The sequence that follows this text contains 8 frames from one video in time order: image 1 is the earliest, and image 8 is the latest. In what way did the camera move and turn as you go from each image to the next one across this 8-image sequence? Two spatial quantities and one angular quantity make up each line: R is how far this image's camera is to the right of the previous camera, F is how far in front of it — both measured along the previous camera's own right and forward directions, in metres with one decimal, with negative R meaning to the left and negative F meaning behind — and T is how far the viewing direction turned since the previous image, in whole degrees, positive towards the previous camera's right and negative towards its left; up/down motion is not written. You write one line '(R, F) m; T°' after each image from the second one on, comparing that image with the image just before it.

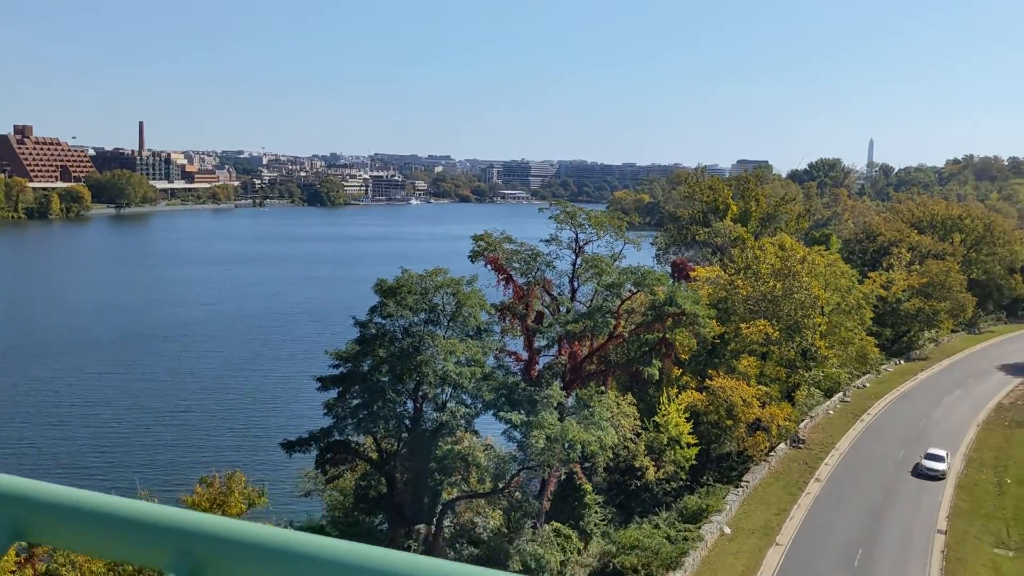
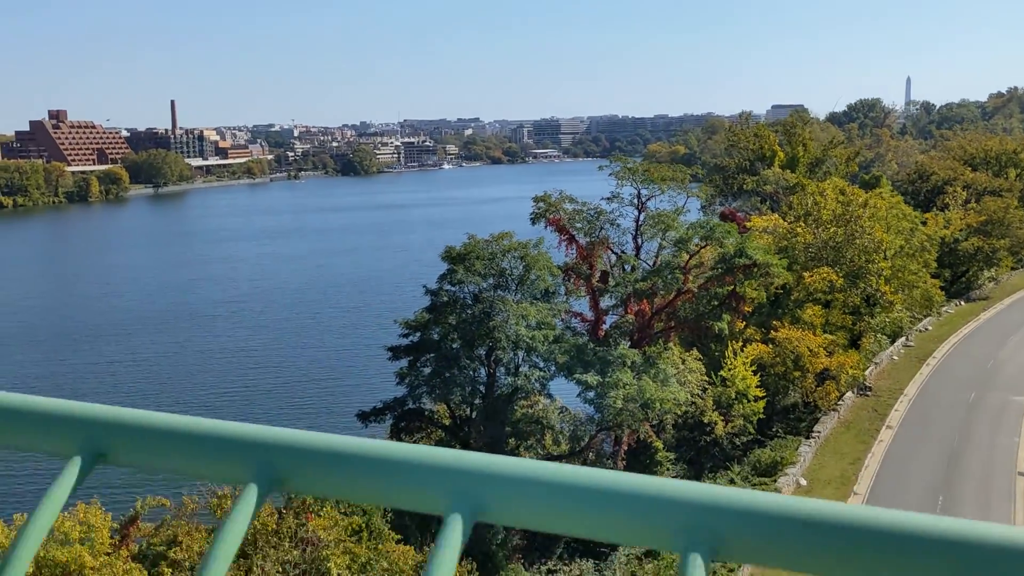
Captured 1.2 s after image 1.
(-0.3, +0.1) m; -2°
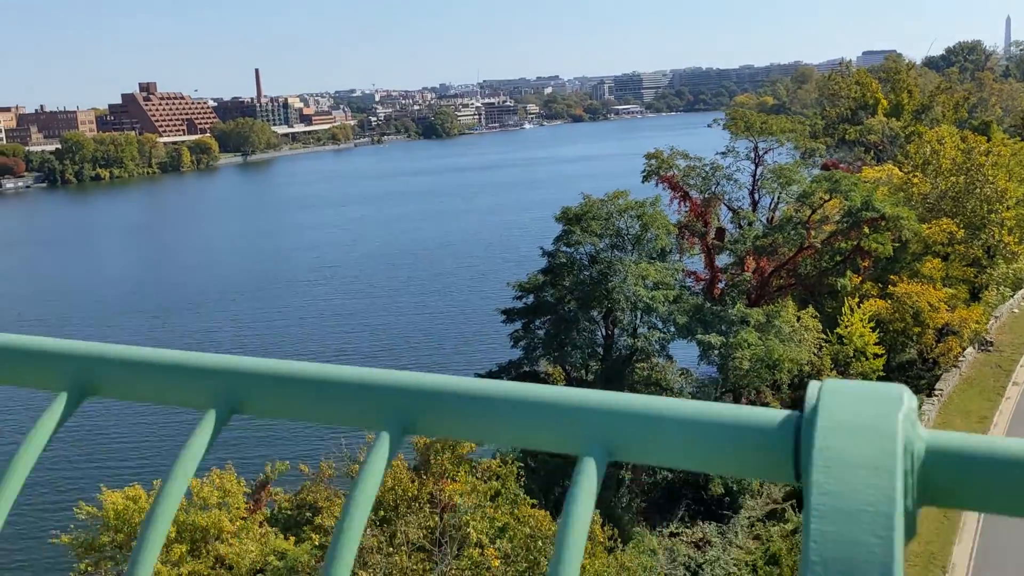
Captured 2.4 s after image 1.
(-0.4, +0.1) m; -5°
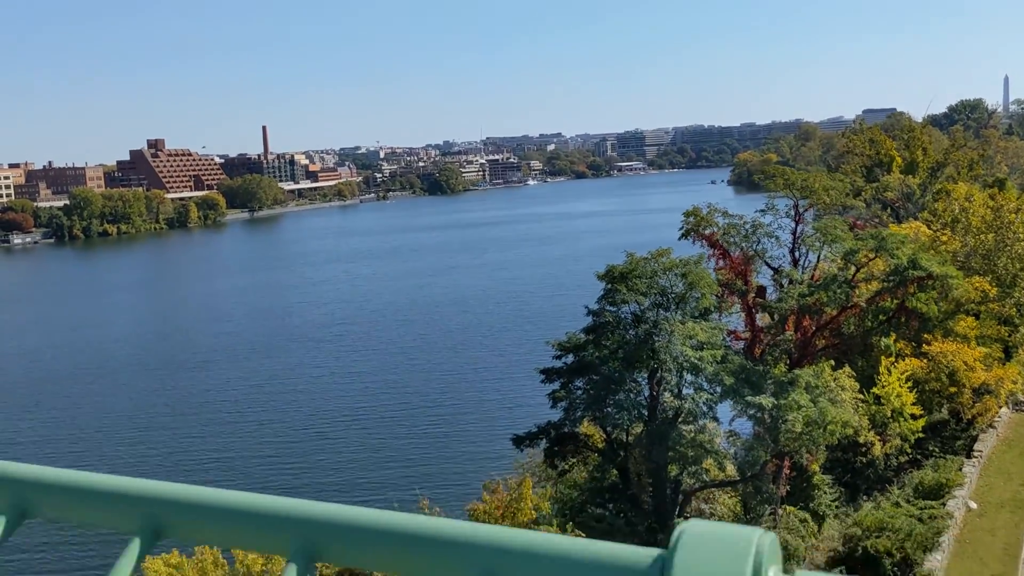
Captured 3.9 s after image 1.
(-0.4, +0.2) m; 0°
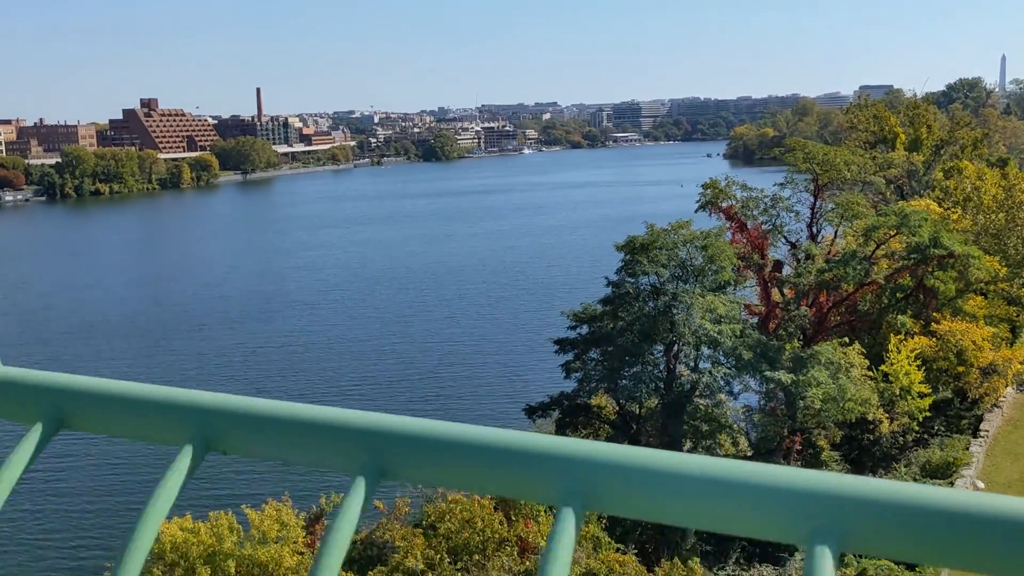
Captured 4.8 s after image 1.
(-0.3, +0.1) m; +1°
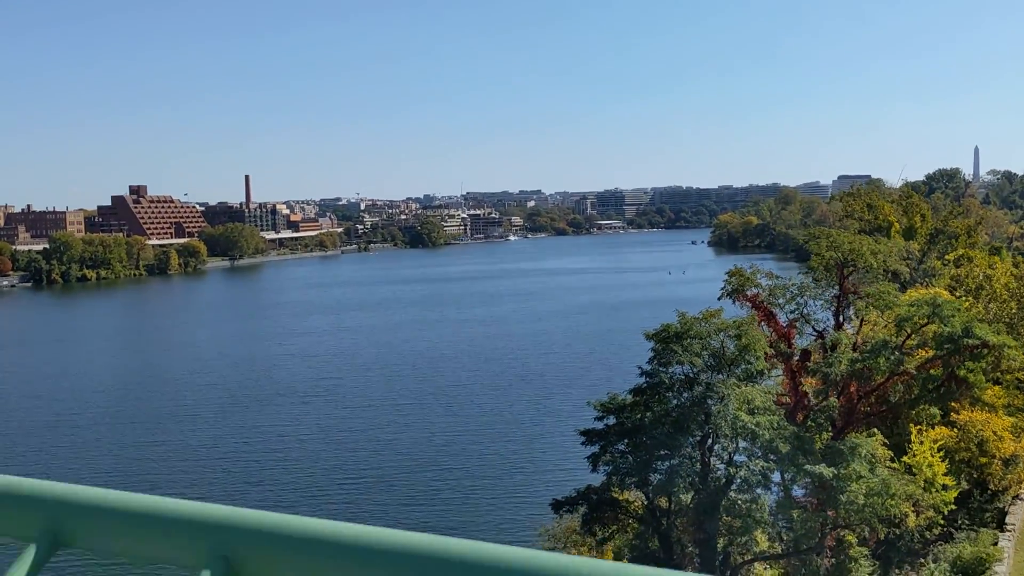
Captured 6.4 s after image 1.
(-0.5, +0.2) m; +1°
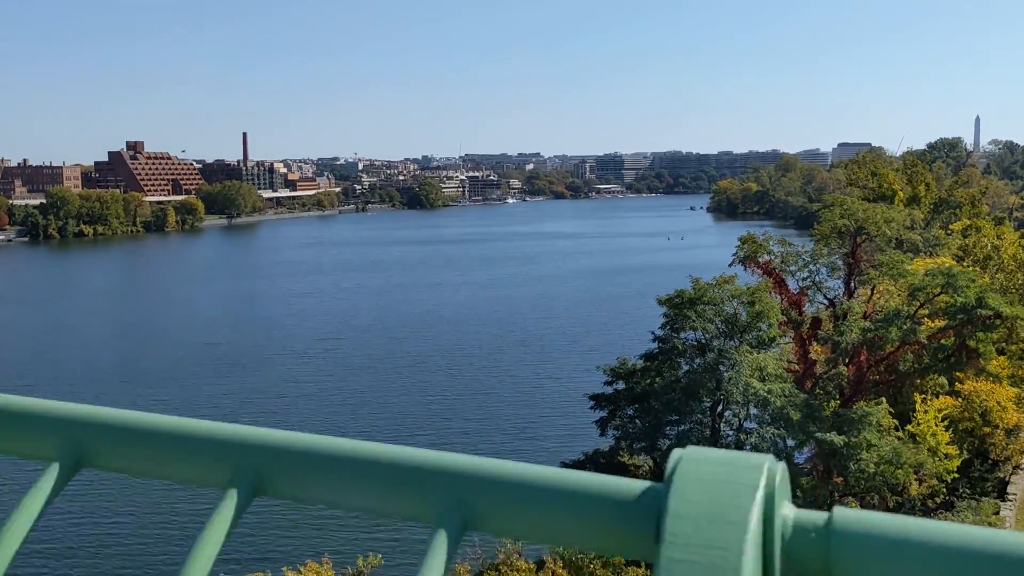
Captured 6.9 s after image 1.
(-0.2, +0.1) m; 0°
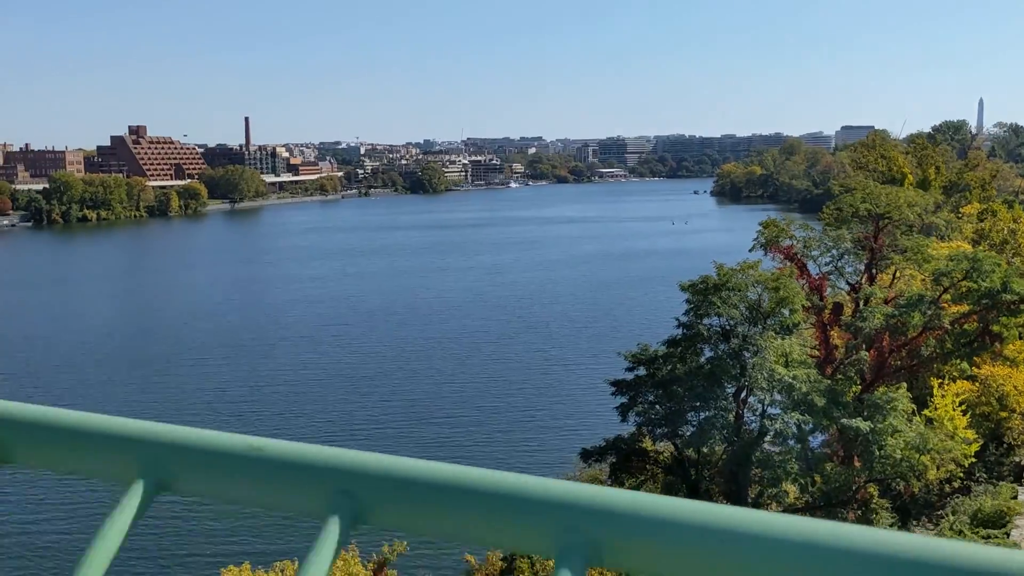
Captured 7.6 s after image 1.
(-0.2, +0.1) m; 0°
